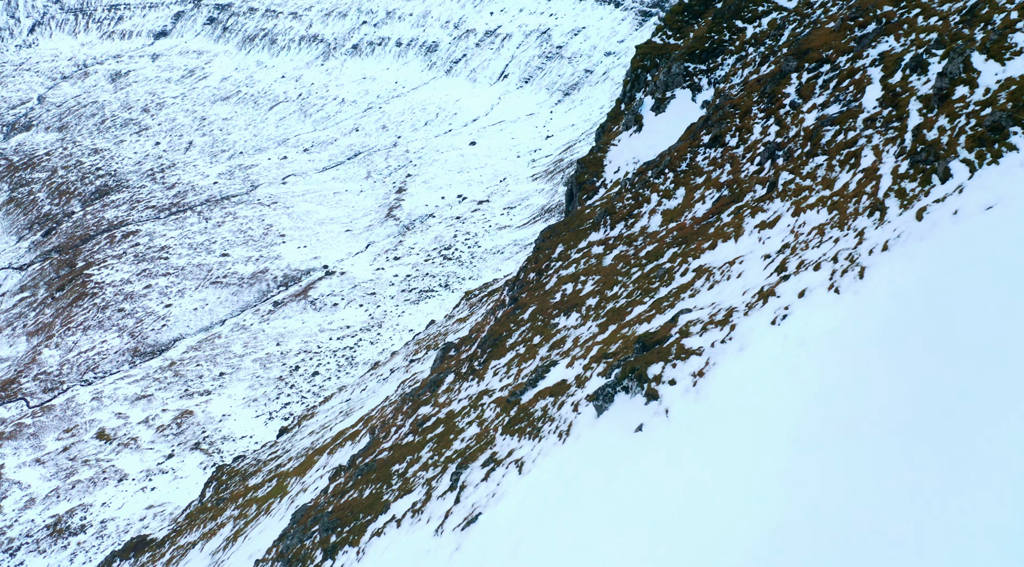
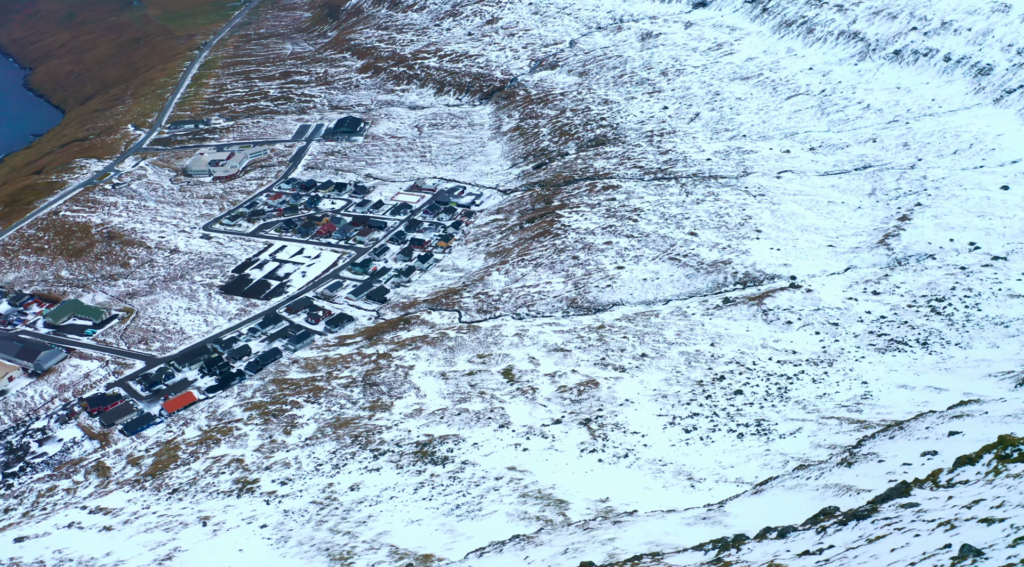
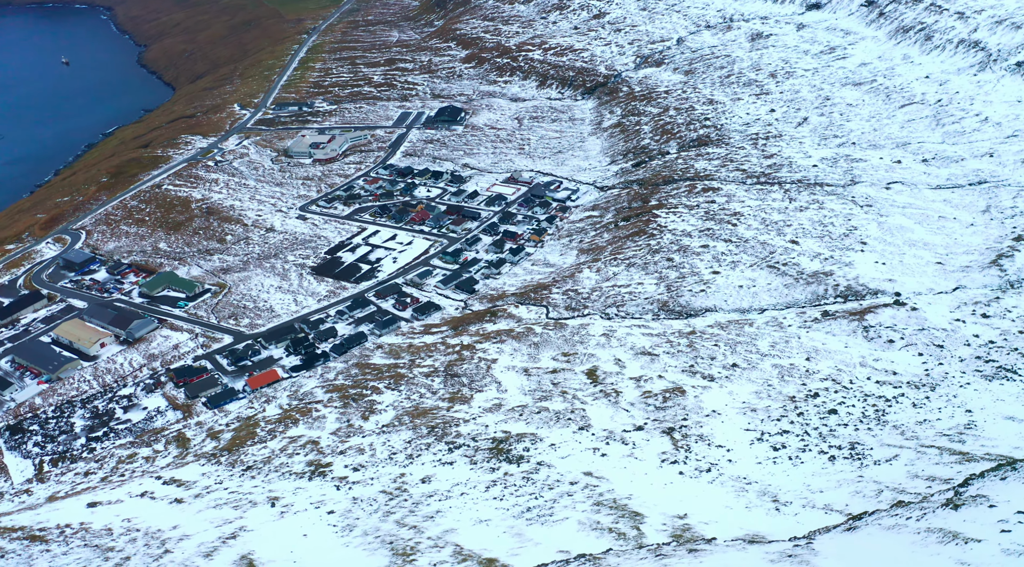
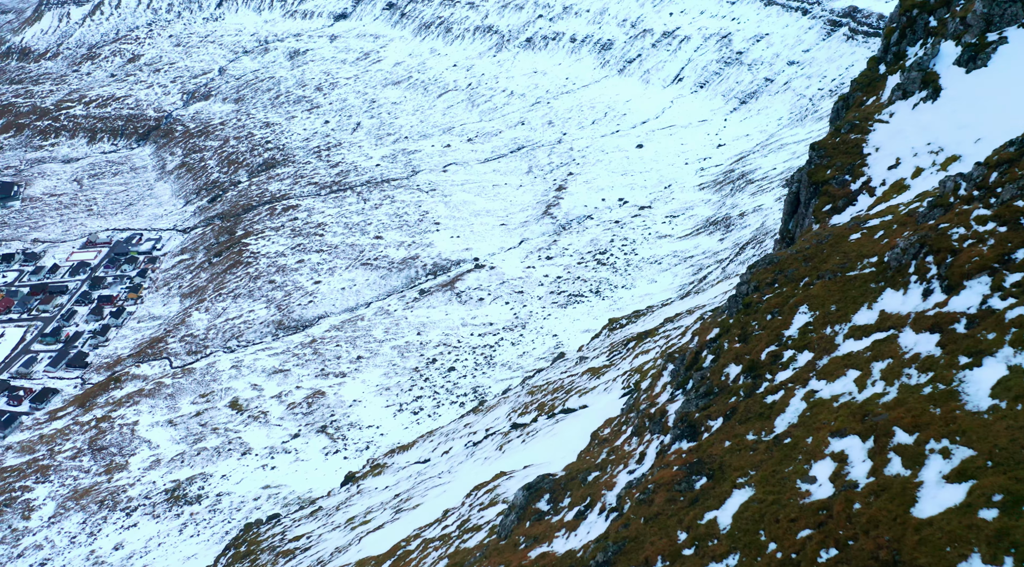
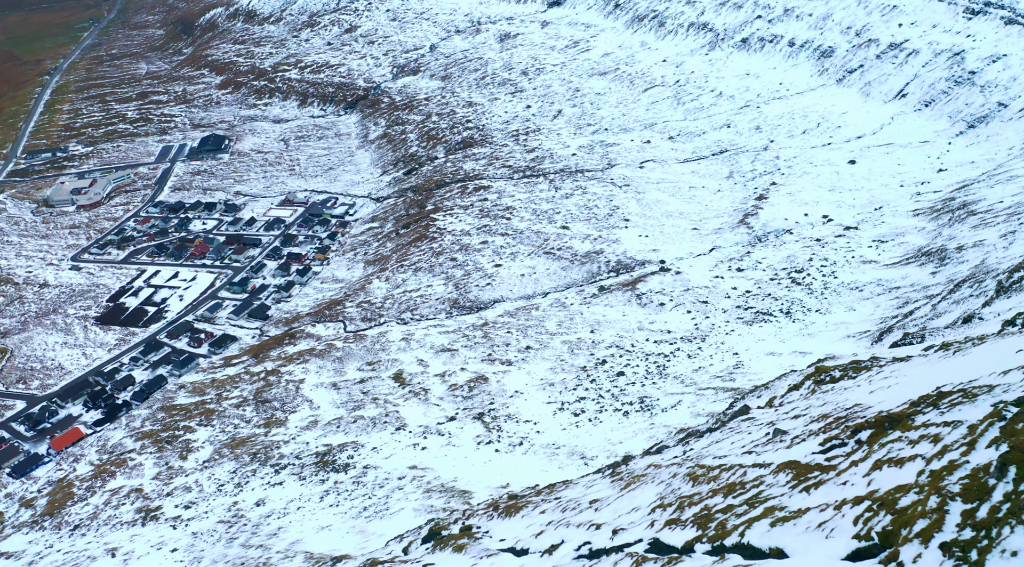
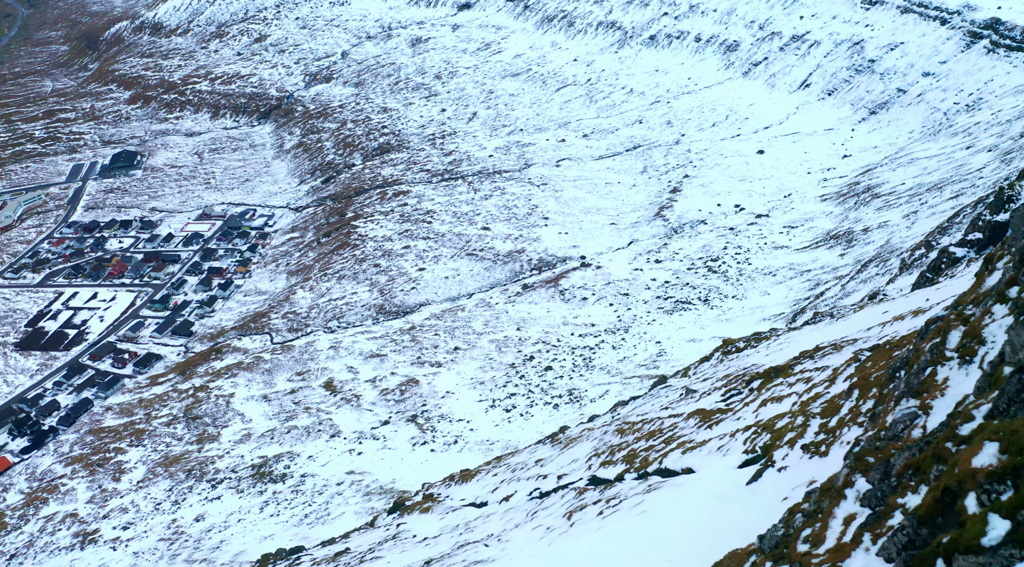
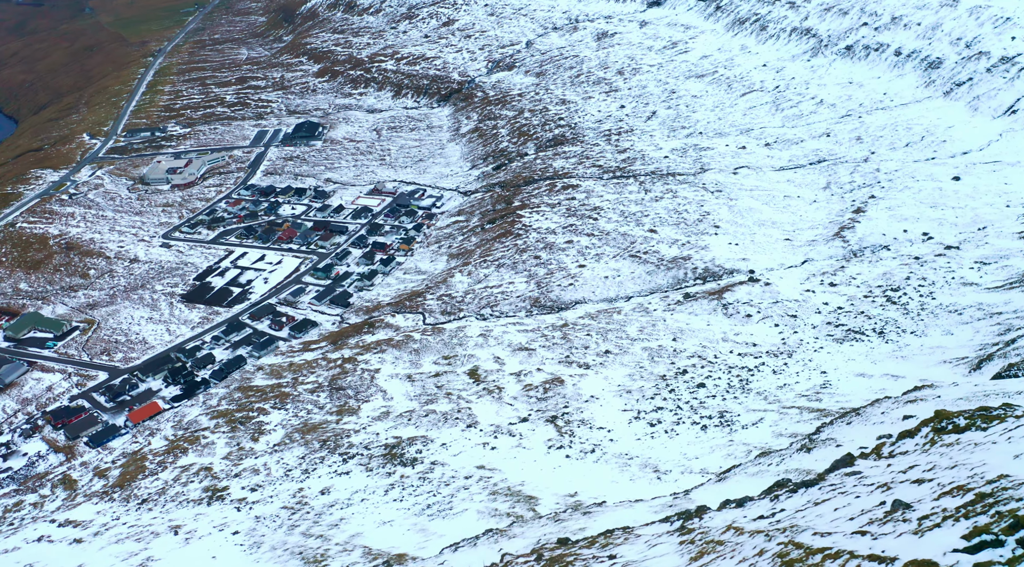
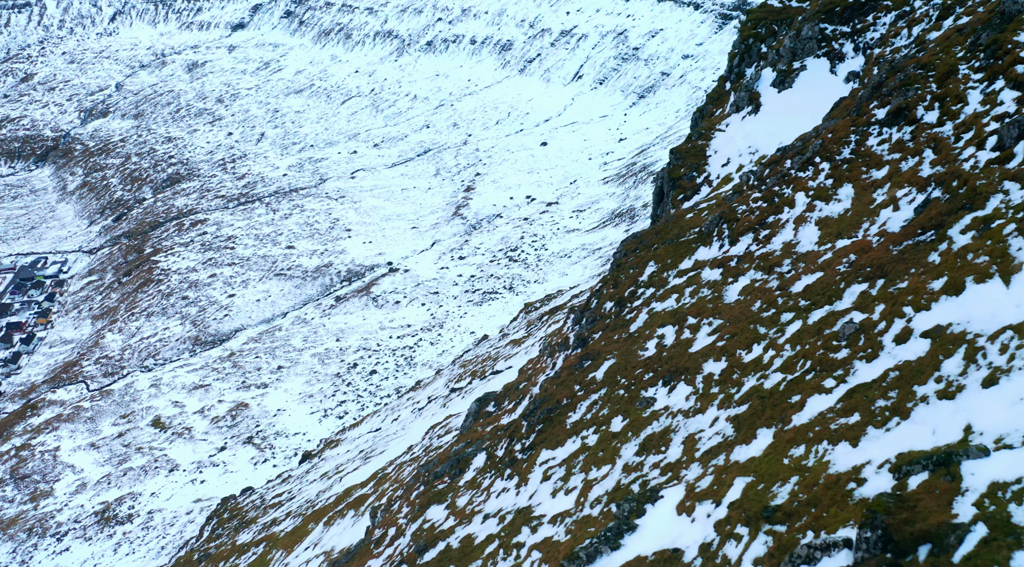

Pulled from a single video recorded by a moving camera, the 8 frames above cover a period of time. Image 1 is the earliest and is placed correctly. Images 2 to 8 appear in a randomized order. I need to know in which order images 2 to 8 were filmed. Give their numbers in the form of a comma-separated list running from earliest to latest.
8, 4, 6, 5, 7, 2, 3
